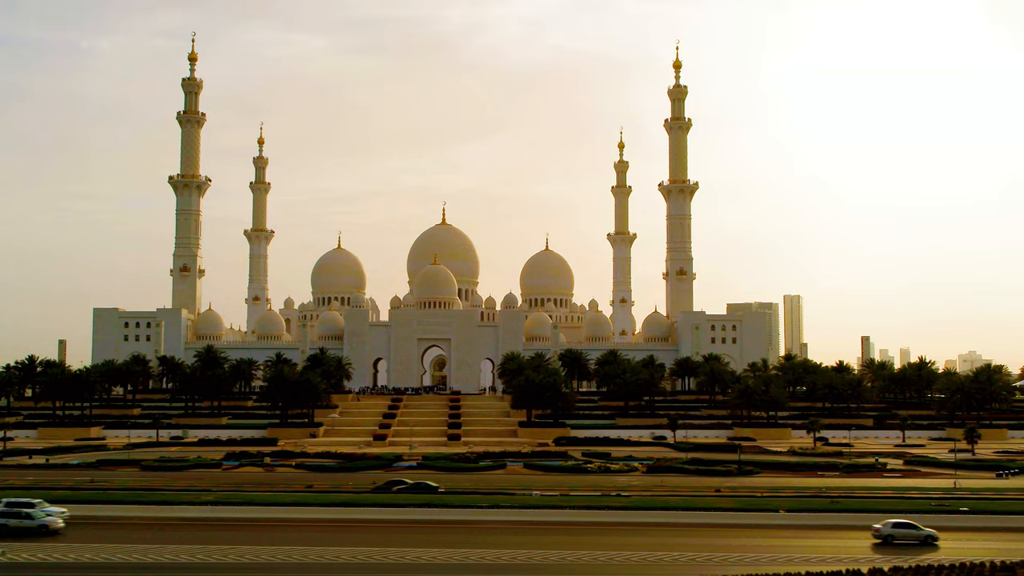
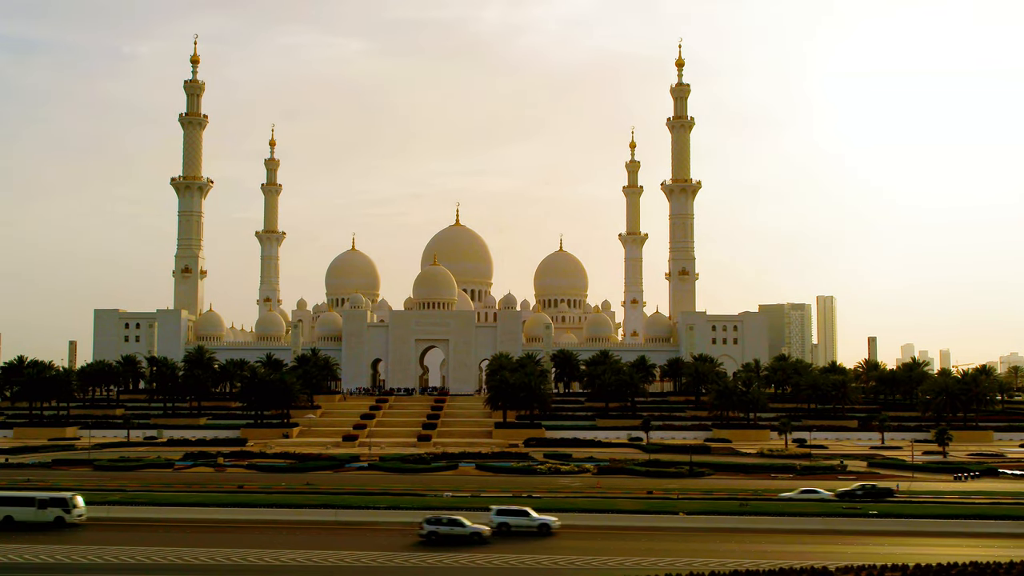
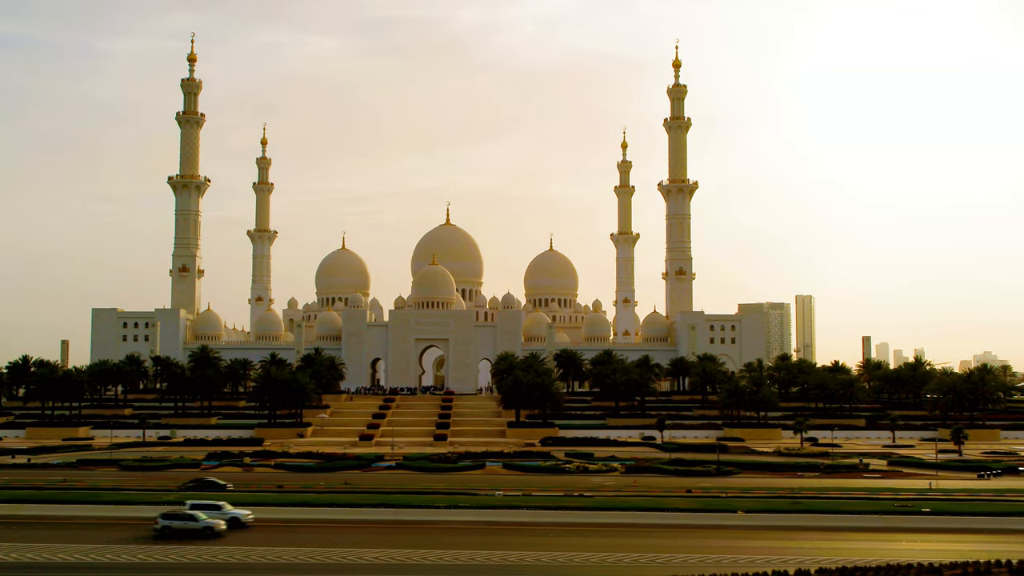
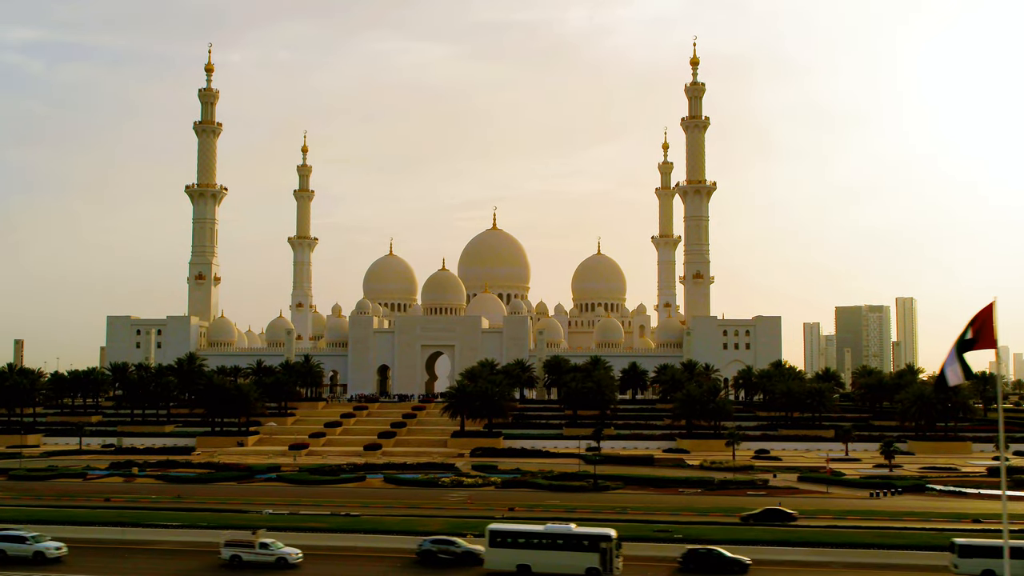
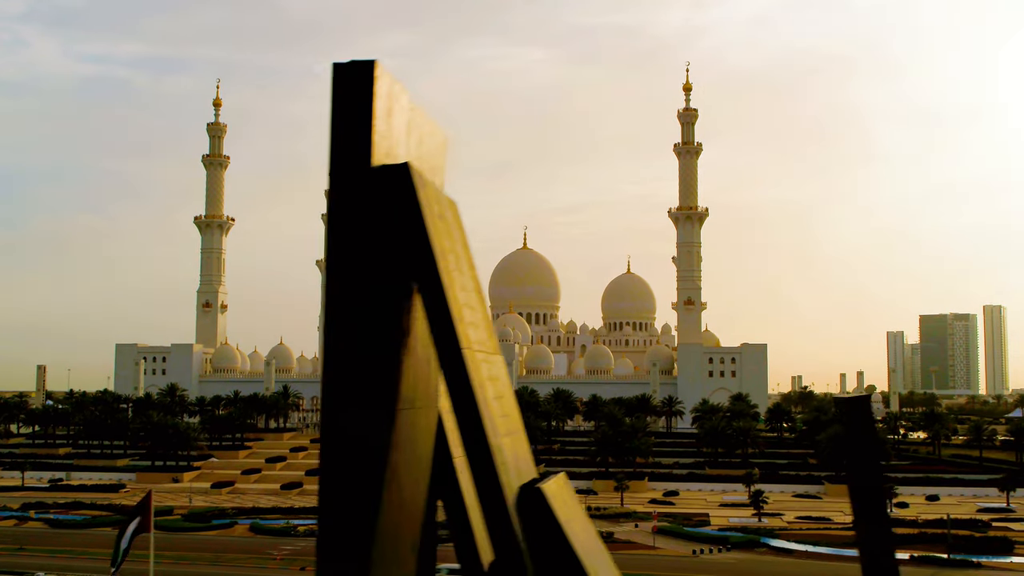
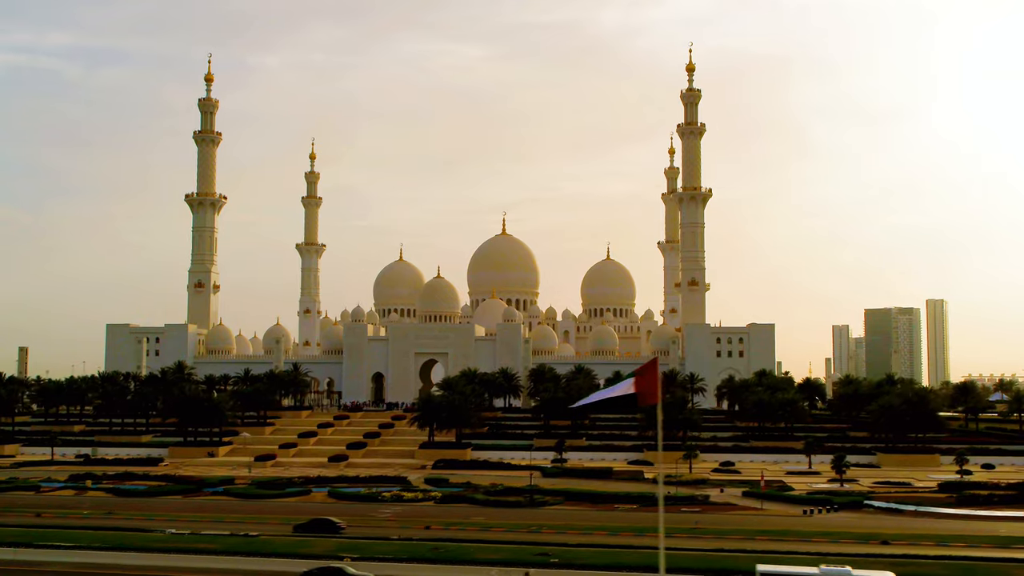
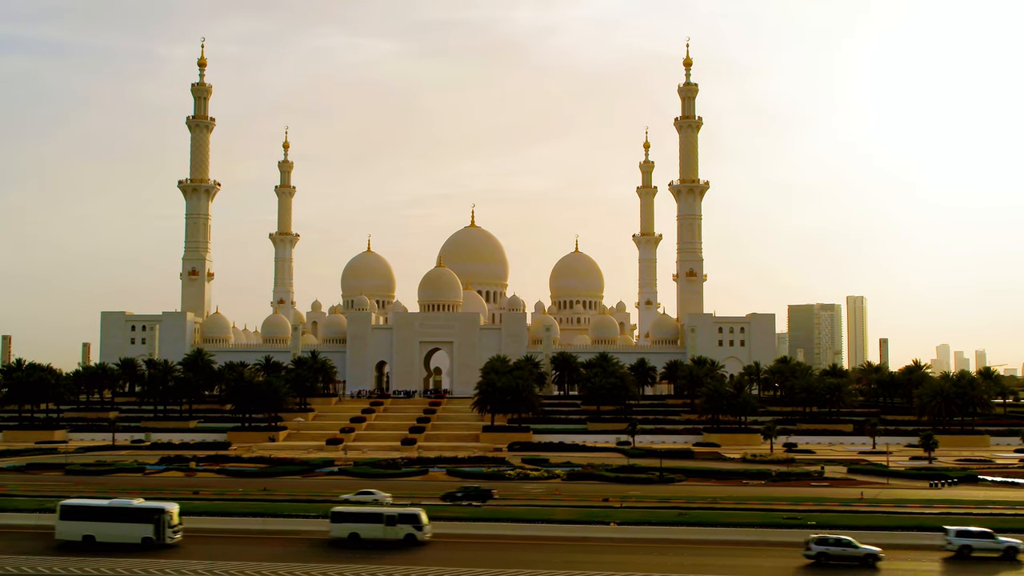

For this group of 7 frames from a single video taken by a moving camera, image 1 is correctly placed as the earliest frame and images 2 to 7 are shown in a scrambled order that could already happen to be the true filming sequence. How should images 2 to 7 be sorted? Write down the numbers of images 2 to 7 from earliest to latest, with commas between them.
3, 2, 7, 4, 6, 5
